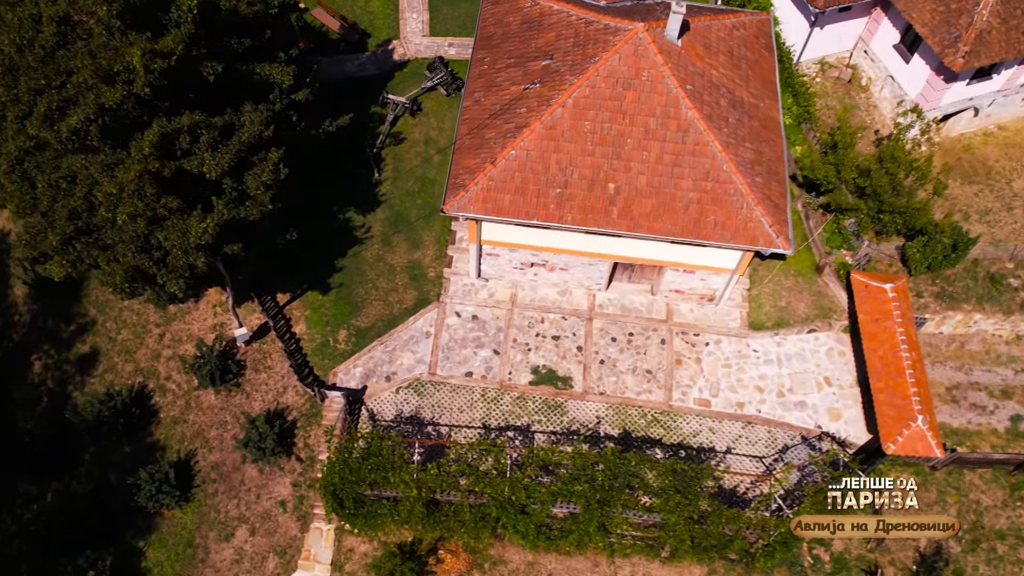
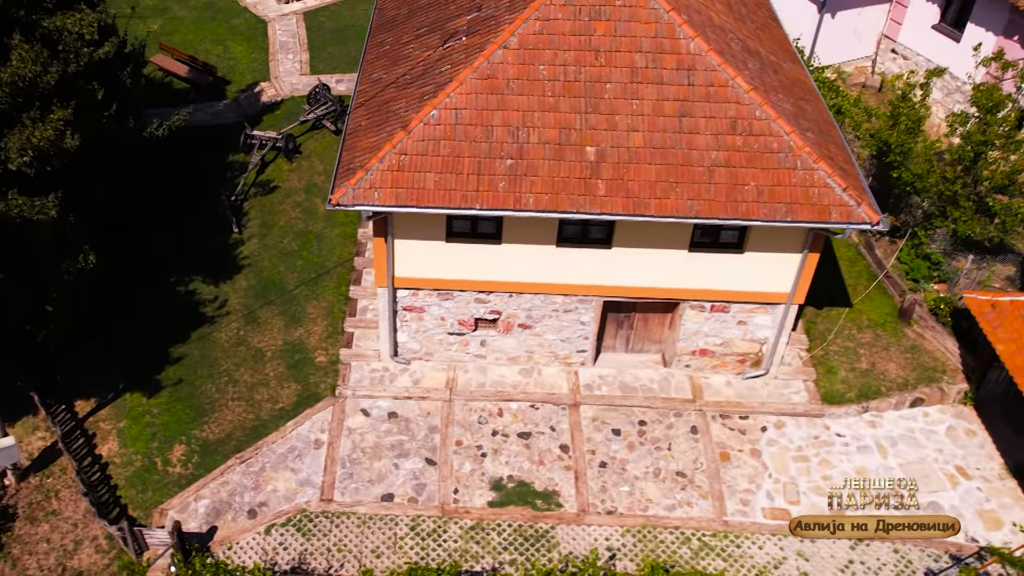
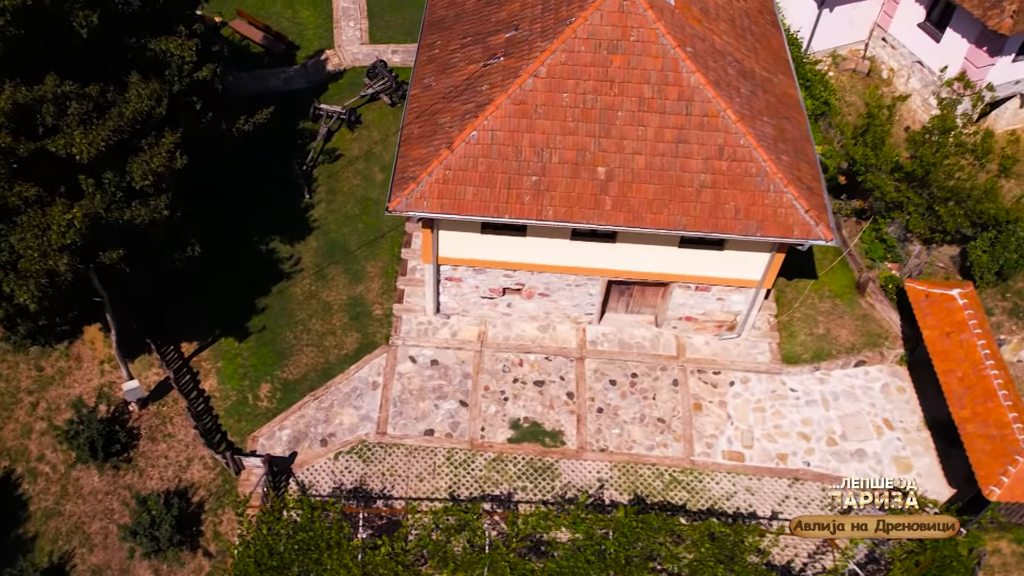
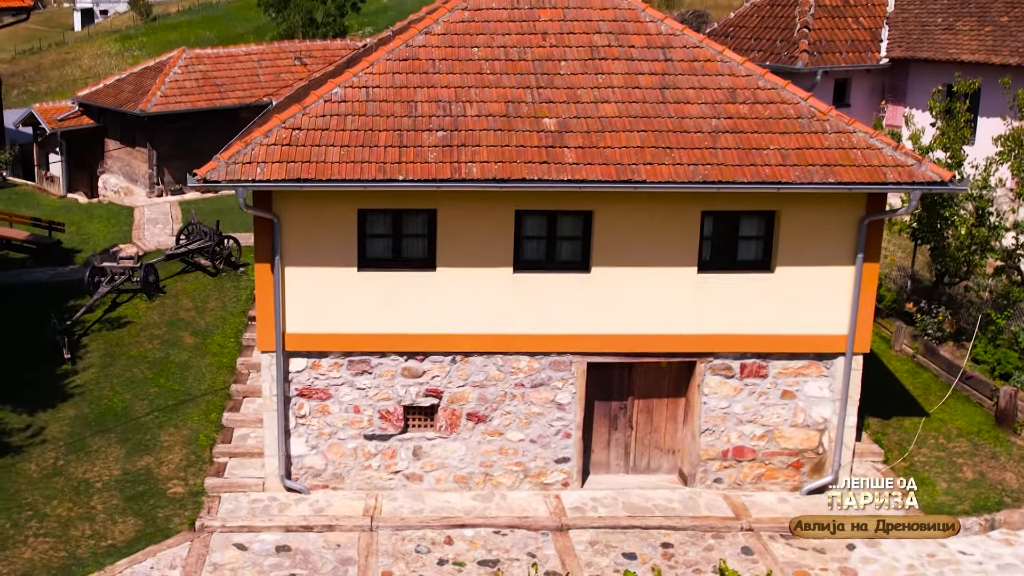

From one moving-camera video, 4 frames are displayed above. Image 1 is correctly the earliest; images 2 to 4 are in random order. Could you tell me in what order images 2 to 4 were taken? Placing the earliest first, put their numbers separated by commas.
3, 2, 4
